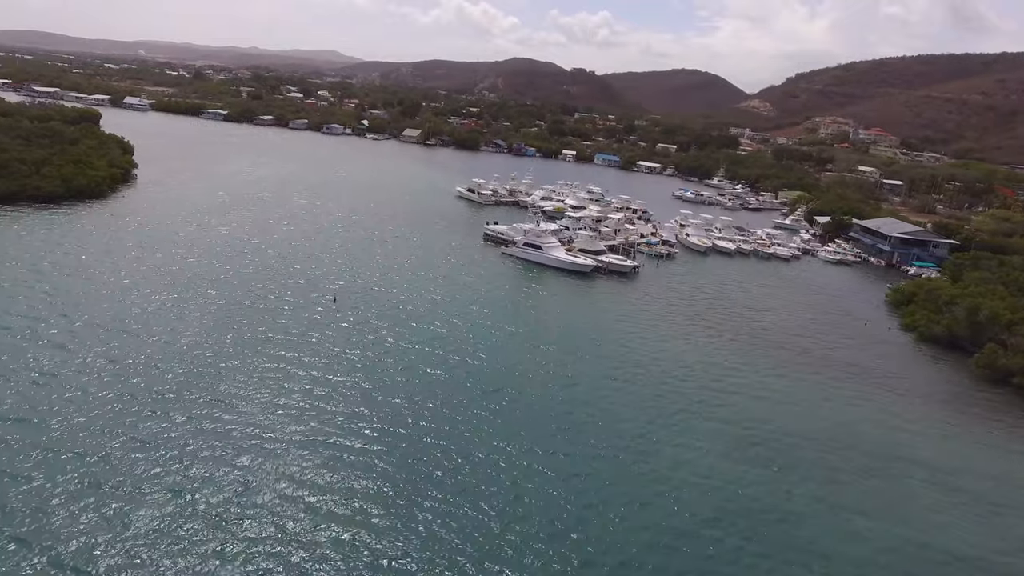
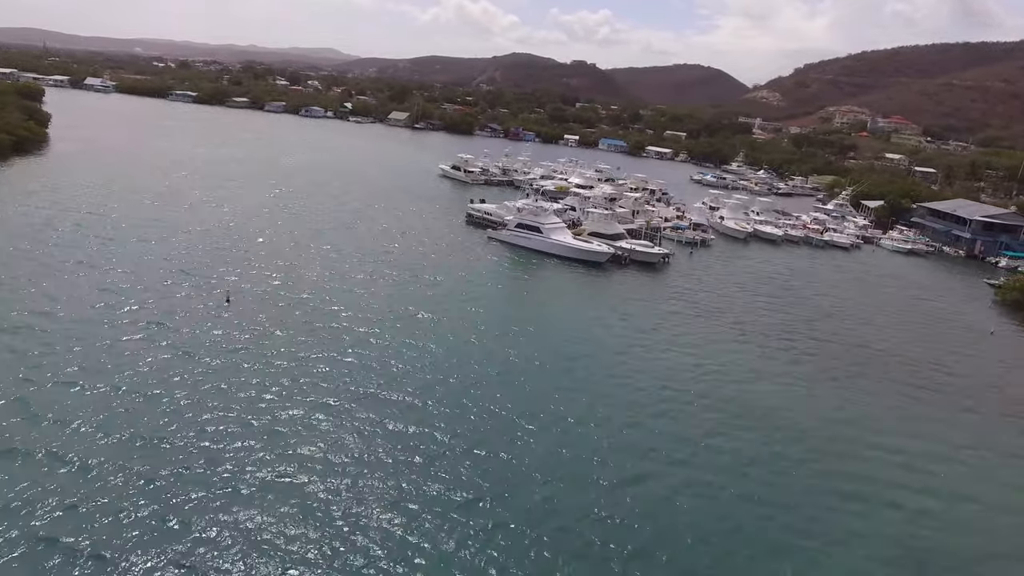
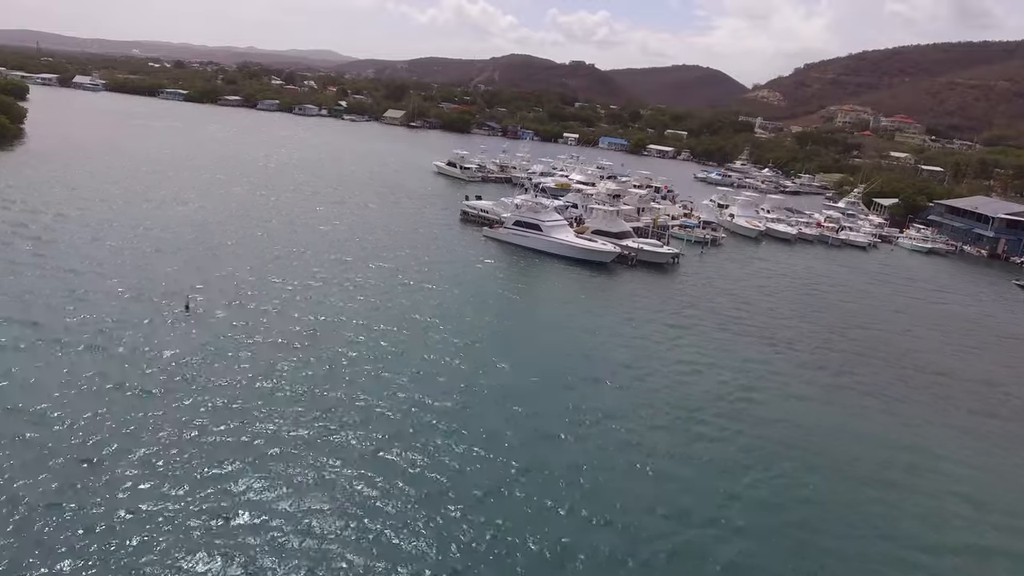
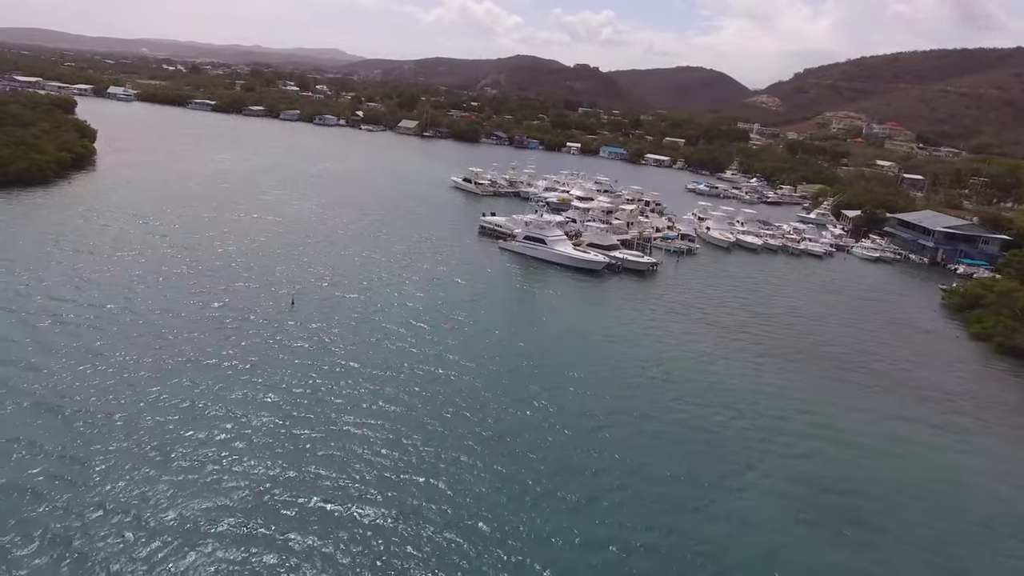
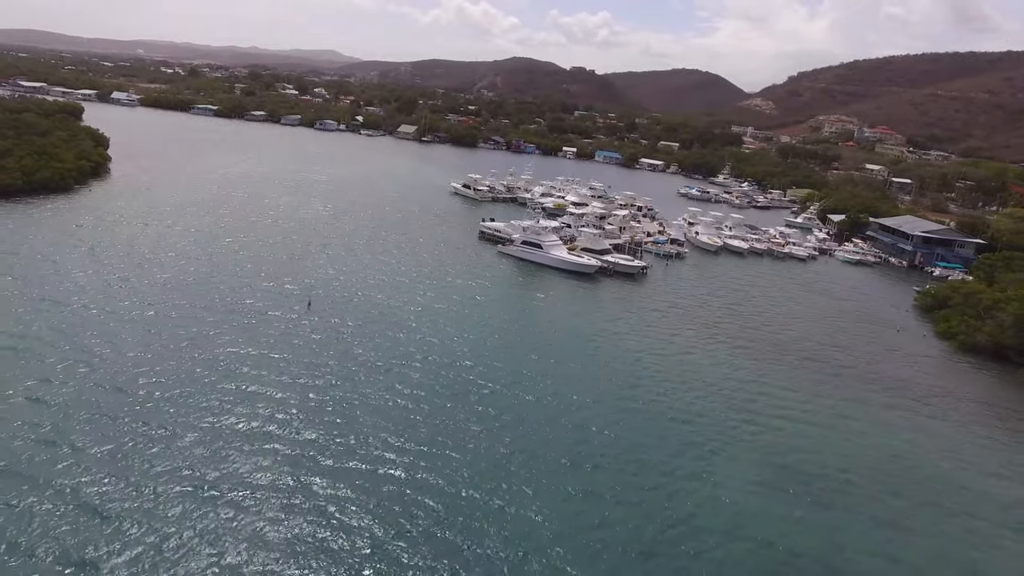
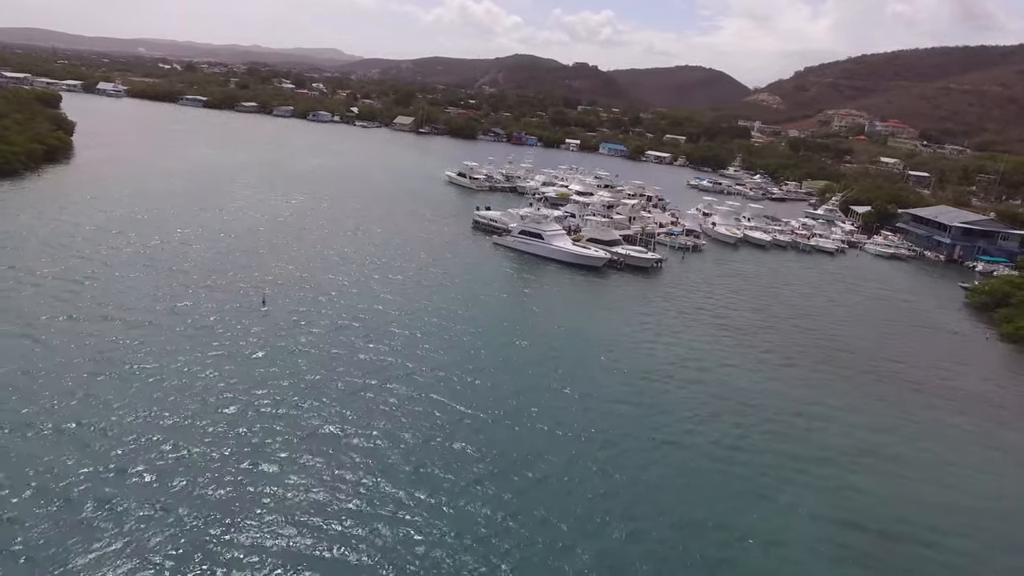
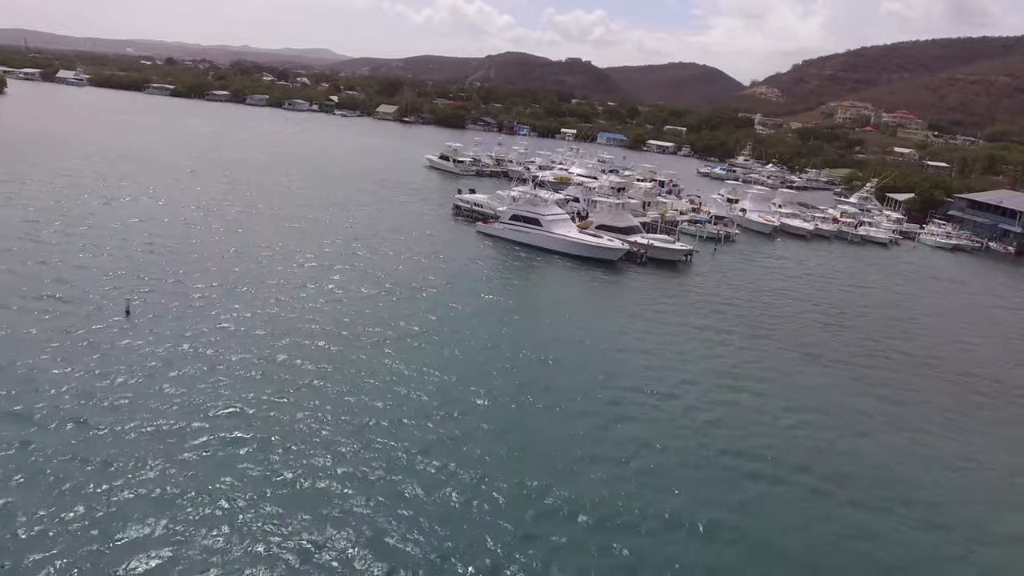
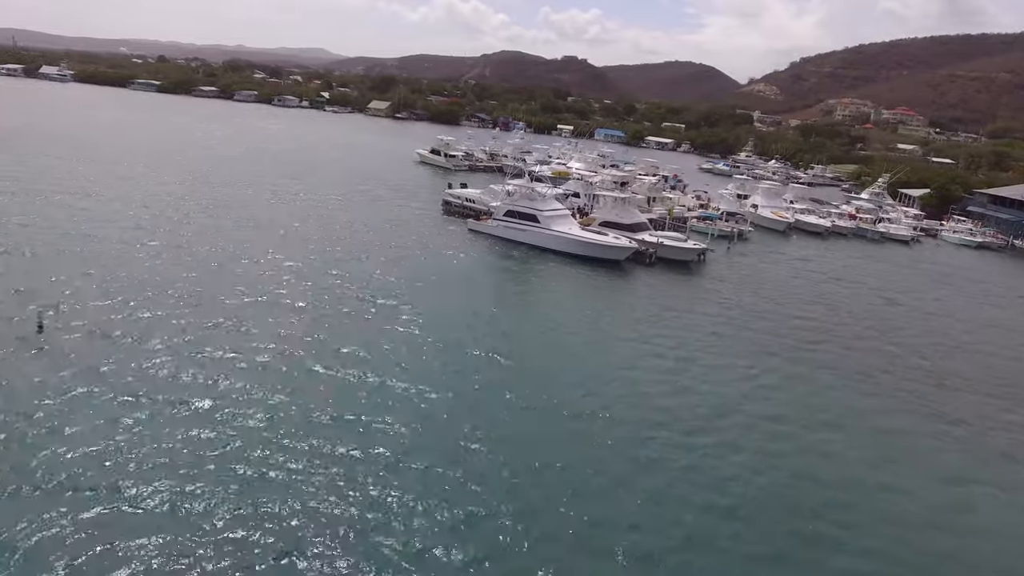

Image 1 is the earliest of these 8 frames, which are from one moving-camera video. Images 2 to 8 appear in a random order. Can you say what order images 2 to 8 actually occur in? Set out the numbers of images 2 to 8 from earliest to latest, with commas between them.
5, 4, 6, 2, 3, 7, 8
